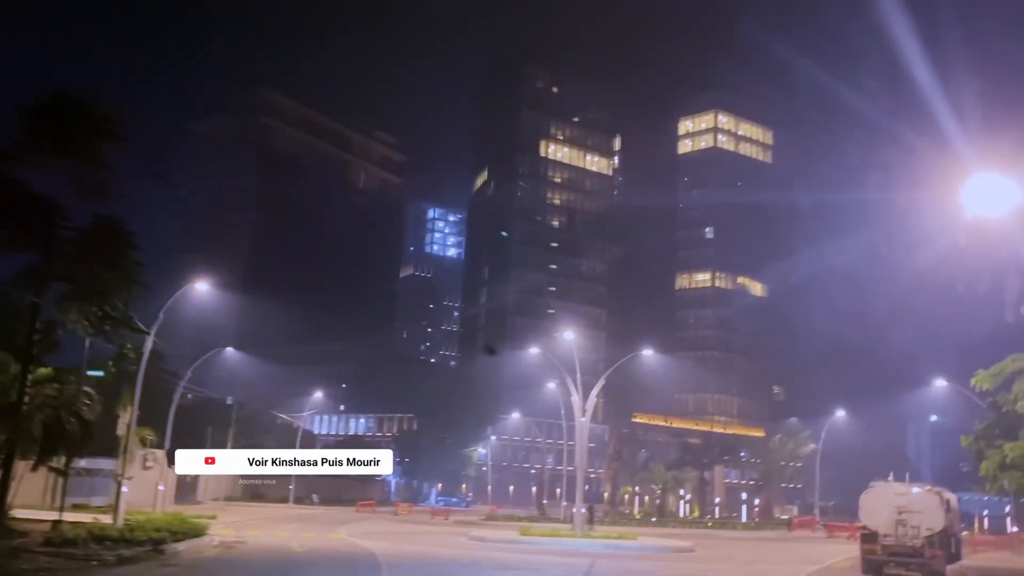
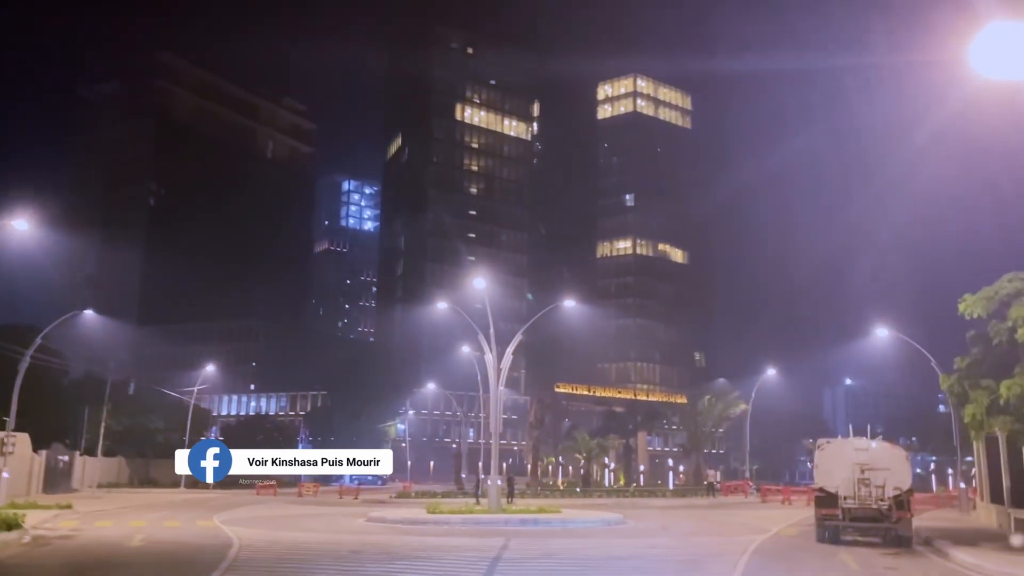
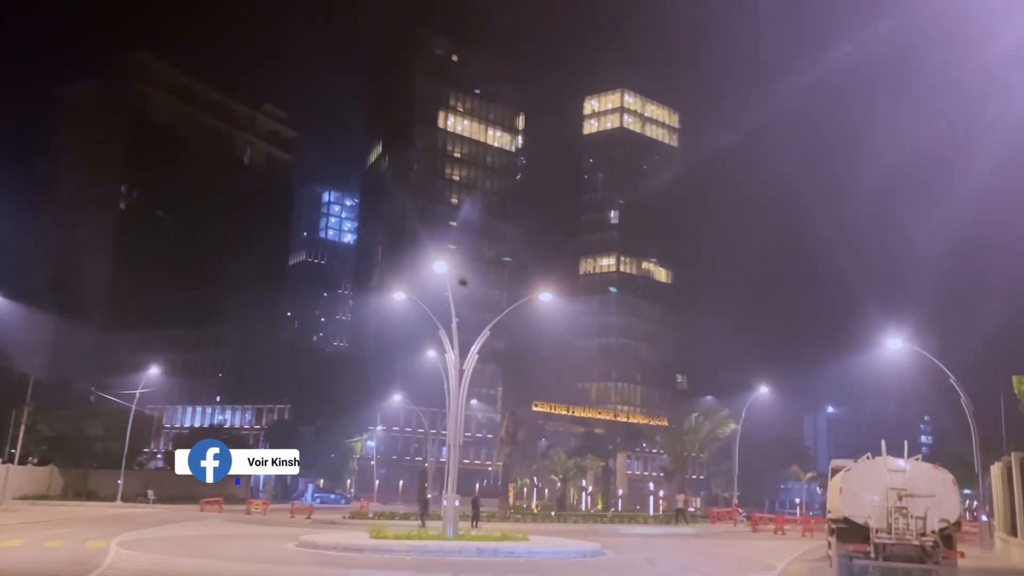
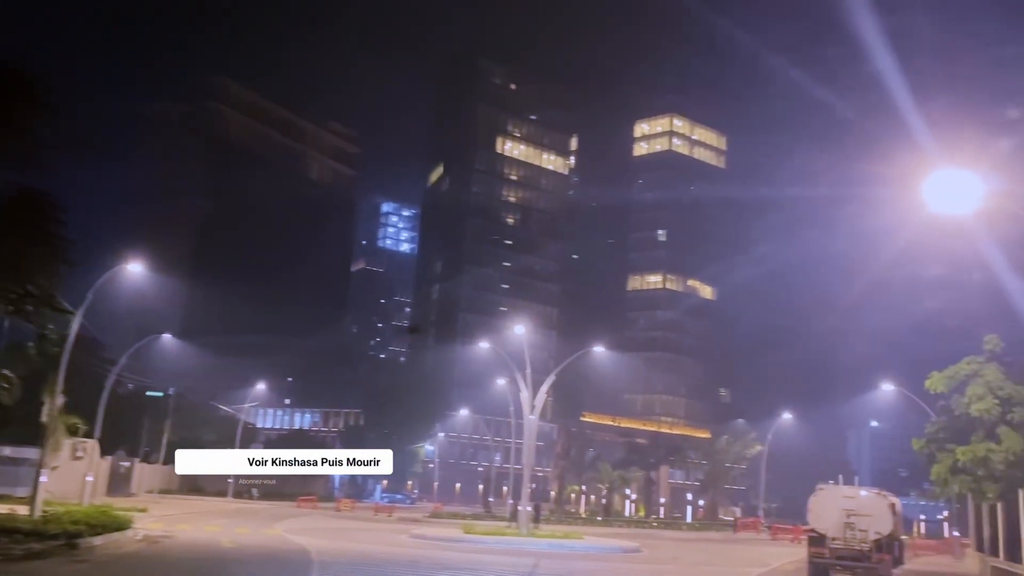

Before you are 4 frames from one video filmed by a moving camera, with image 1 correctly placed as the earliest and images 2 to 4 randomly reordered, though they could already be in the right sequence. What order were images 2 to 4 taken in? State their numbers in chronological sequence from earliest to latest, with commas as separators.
4, 2, 3
